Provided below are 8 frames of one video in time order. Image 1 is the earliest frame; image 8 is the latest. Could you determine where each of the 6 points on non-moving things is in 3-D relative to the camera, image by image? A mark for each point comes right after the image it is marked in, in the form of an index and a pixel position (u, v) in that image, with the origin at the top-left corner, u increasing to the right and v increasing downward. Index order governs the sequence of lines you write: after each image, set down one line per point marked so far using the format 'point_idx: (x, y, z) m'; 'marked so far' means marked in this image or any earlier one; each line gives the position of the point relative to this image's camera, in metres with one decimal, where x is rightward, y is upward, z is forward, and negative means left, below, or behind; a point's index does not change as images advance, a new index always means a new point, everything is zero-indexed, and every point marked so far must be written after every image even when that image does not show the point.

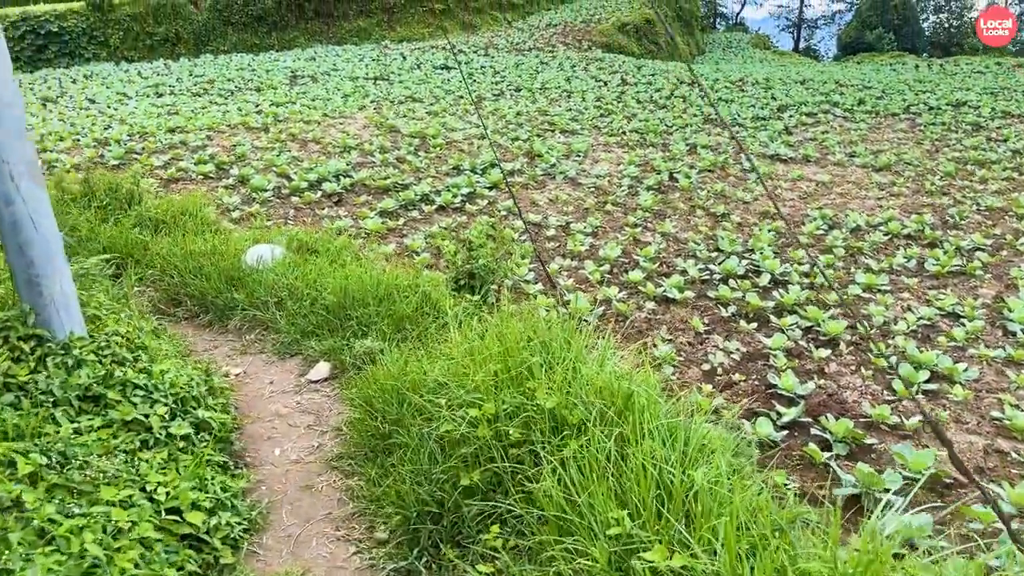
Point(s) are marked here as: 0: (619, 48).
0: (+2.2, +5.0, +17.7) m
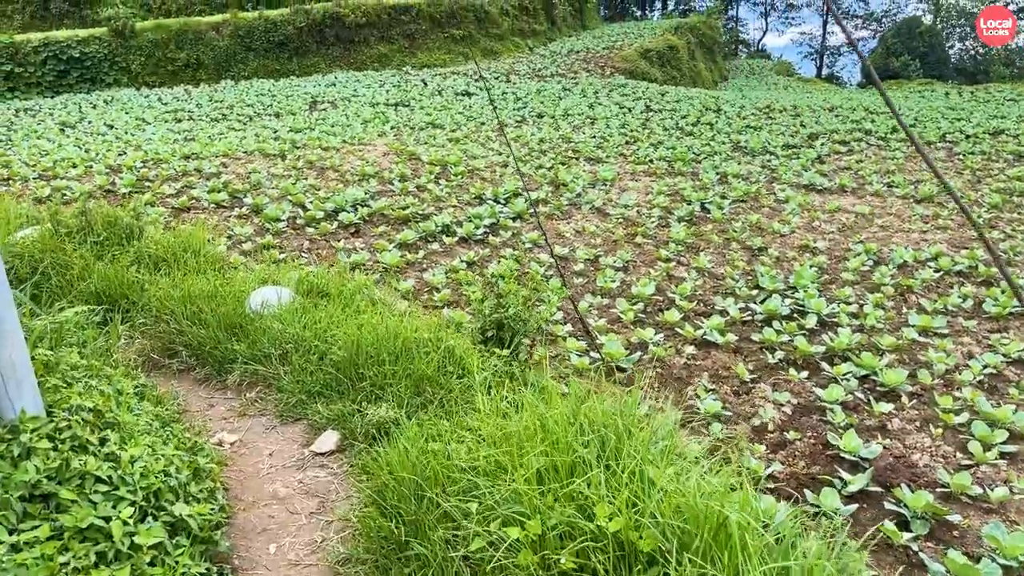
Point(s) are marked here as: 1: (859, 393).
0: (+2.7, +4.4, +17.5) m
1: (+1.4, -0.4, +3.3) m
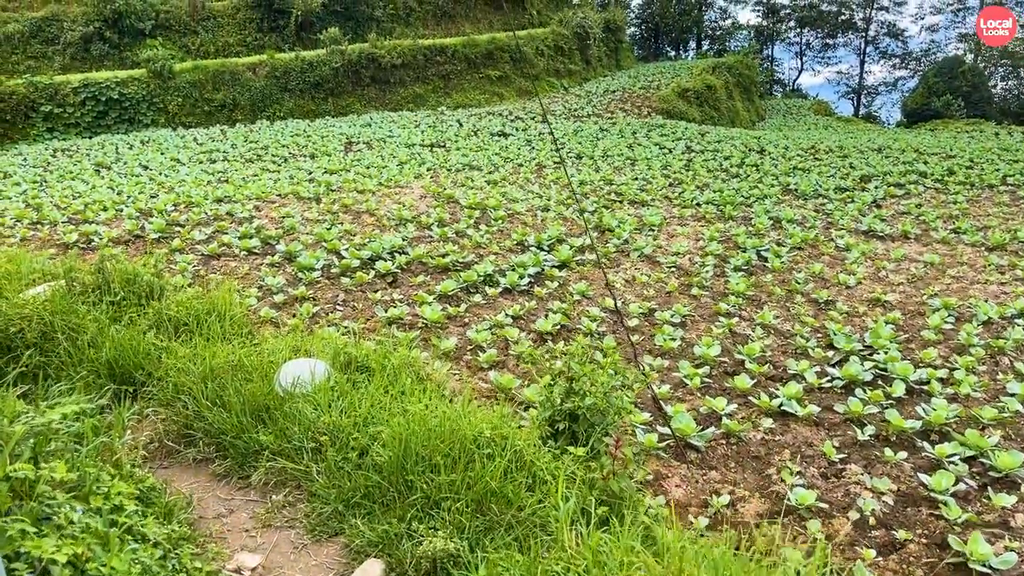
0: (+3.4, +3.5, +17.2) m
1: (+1.6, -0.7, +2.9) m
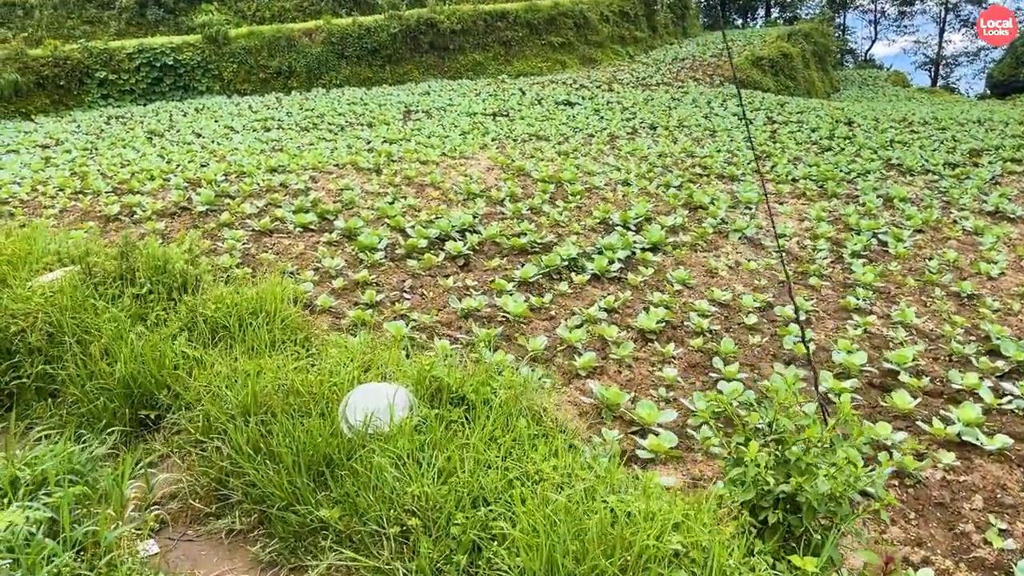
0: (+4.6, +3.9, +16.2) m
1: (+1.9, -0.7, +2.2) m
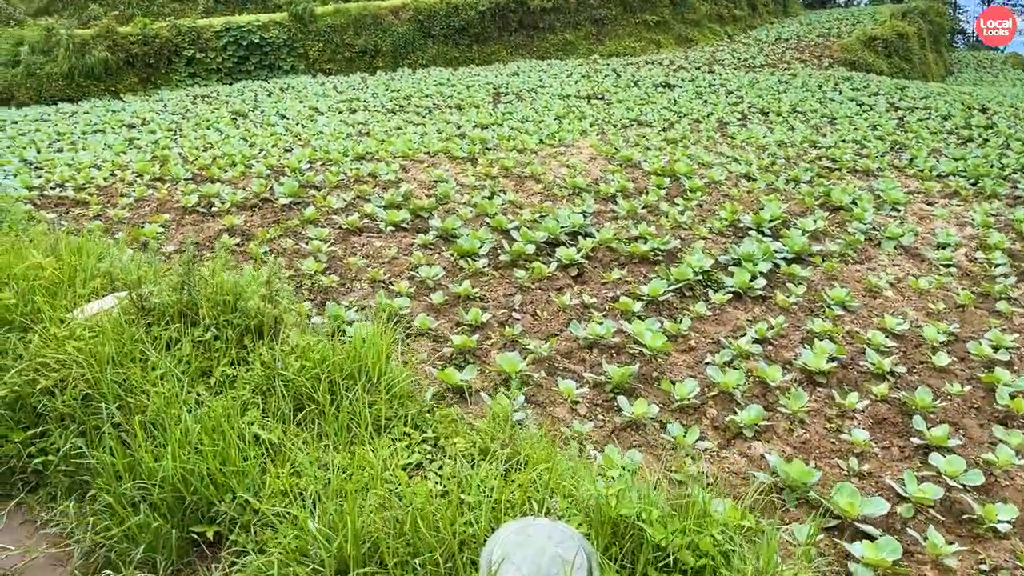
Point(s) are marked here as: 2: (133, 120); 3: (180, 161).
0: (+6.3, +4.0, +15.0) m
1: (+2.2, -0.8, +1.4) m
2: (-4.3, +1.9, +9.5) m
3: (-2.5, +1.0, +6.4) m
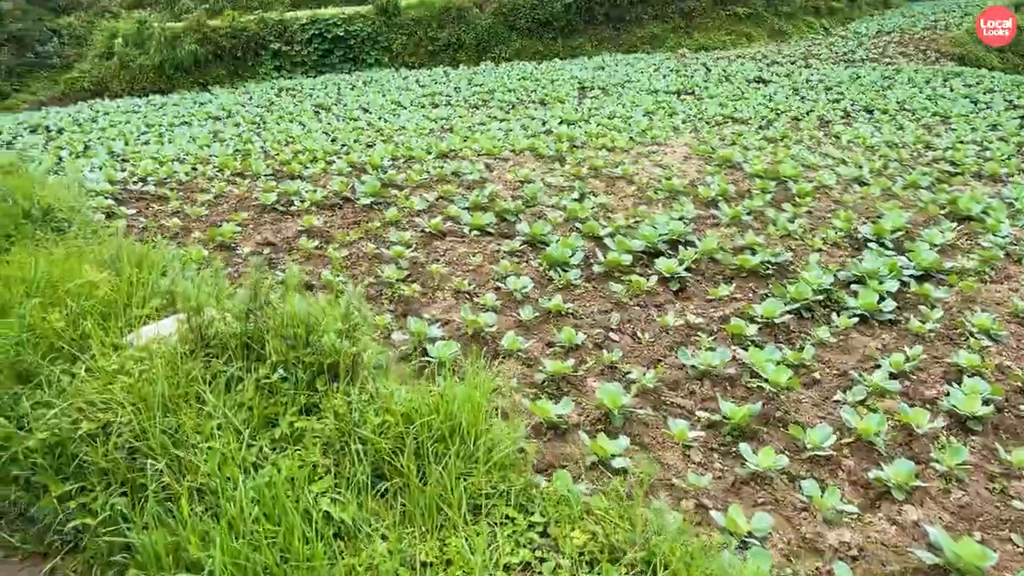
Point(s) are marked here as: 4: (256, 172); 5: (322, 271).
0: (+7.8, +3.8, +14.1) m
1: (+2.3, -1.0, +0.9) m
2: (-3.3, +2.0, +9.6) m
3: (-1.9, +1.0, +6.3) m
4: (-1.7, +0.7, +5.4) m
5: (-0.8, +0.1, +3.6) m
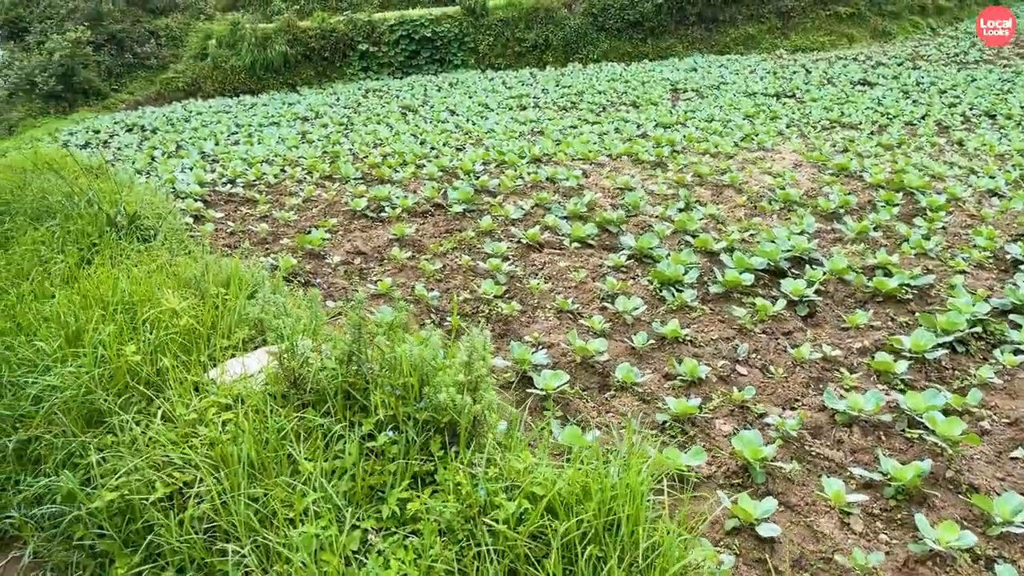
0: (+9.2, +3.5, +13.0) m
1: (+2.5, -1.1, +0.4) m
2: (-2.3, +2.0, +9.5) m
3: (-1.2, +1.0, +6.2) m
4: (-1.0, +0.7, +5.3) m
5: (-0.4, 0.0, +3.4) m
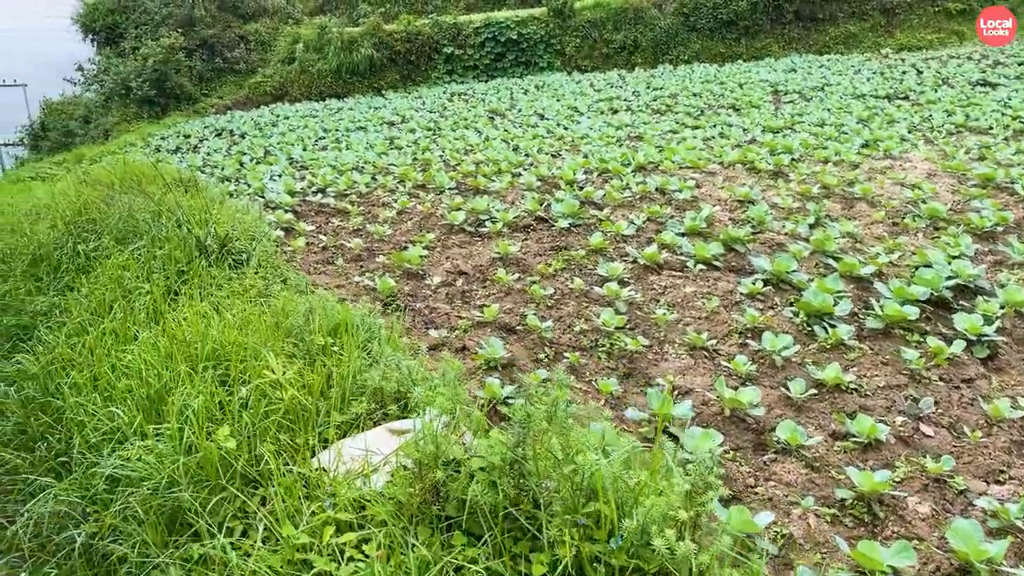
0: (+10.5, +3.2, +11.8) m
1: (+2.6, -1.2, -0.2) m
2: (-1.3, +1.9, +9.3) m
3: (-0.5, +0.9, +5.9) m
4: (-0.4, +0.6, +5.0) m
5: (0.0, -0.1, +3.0) m
